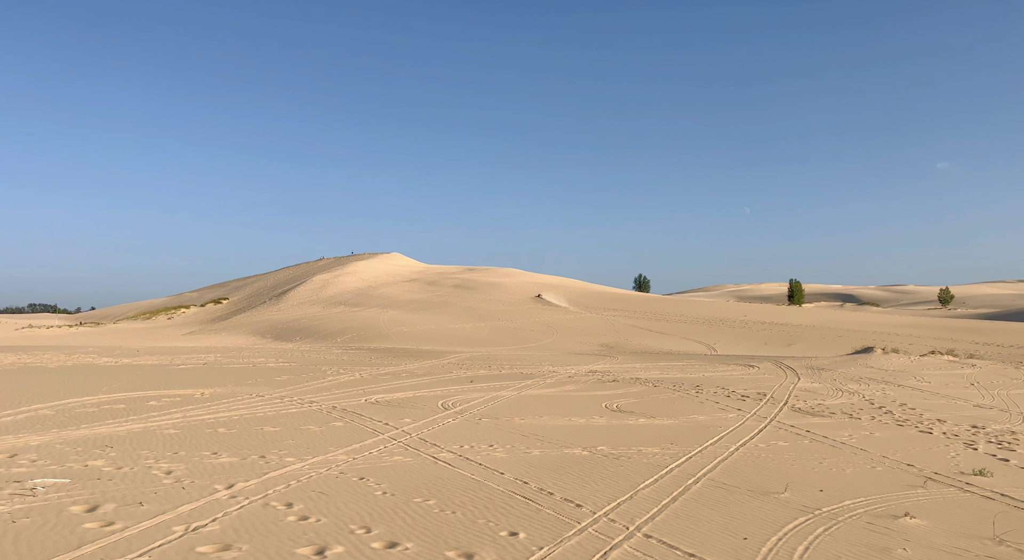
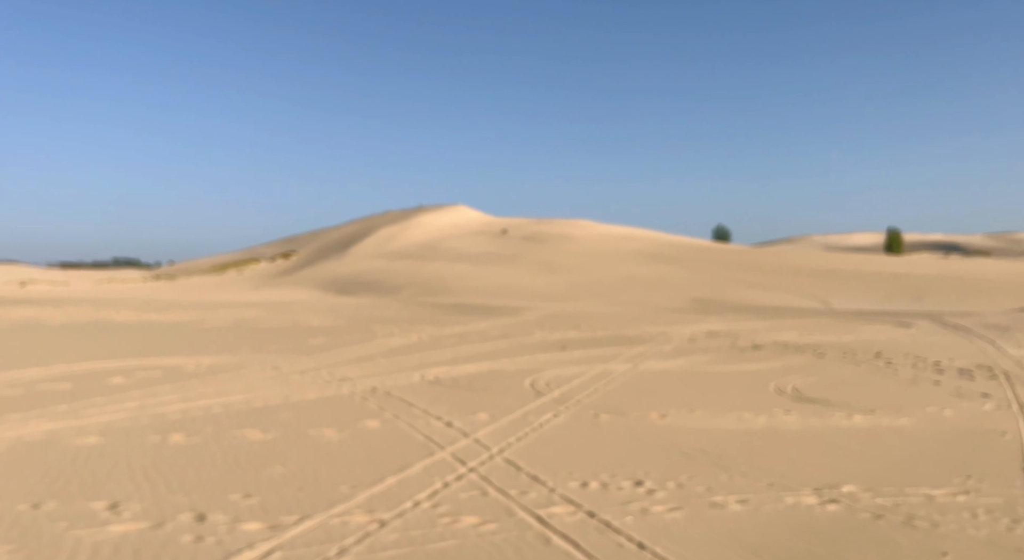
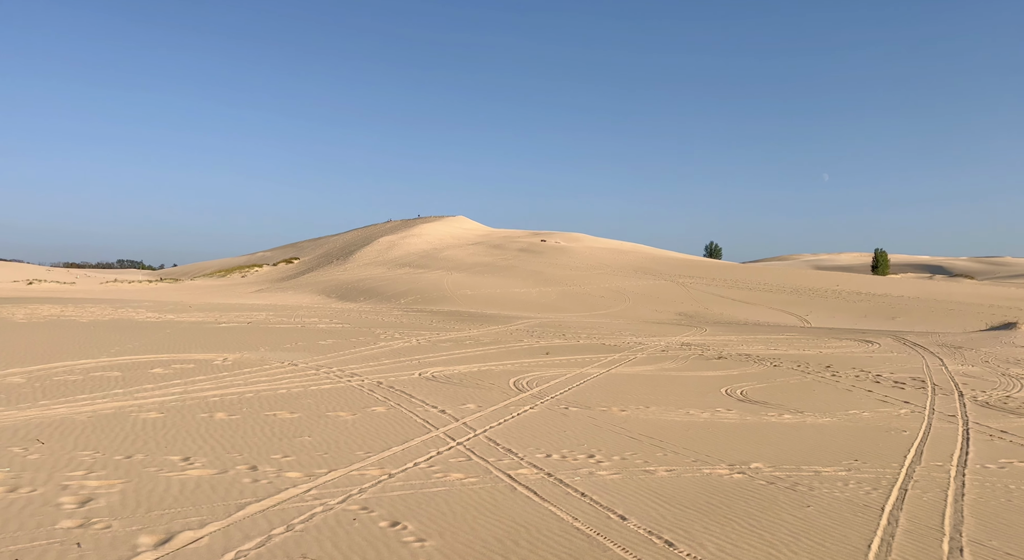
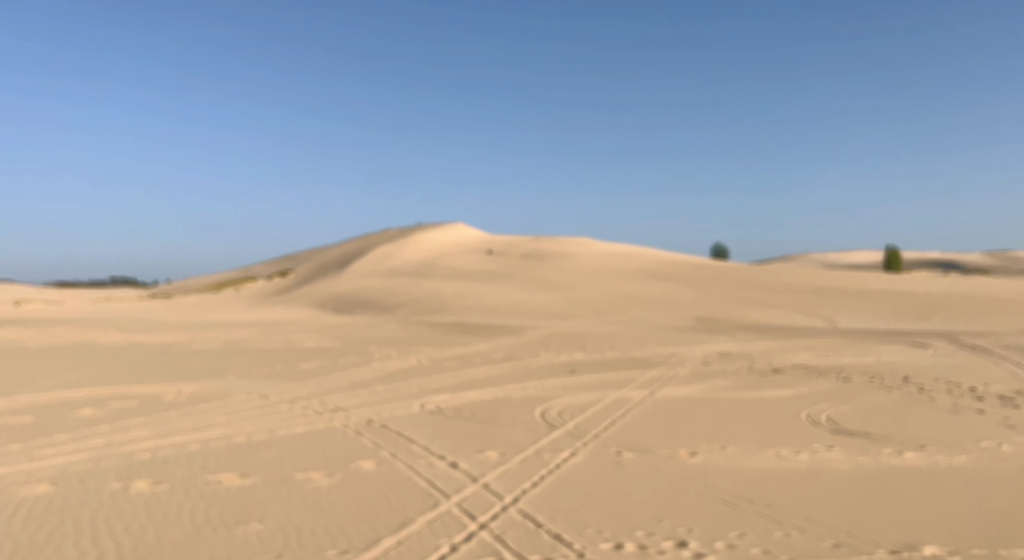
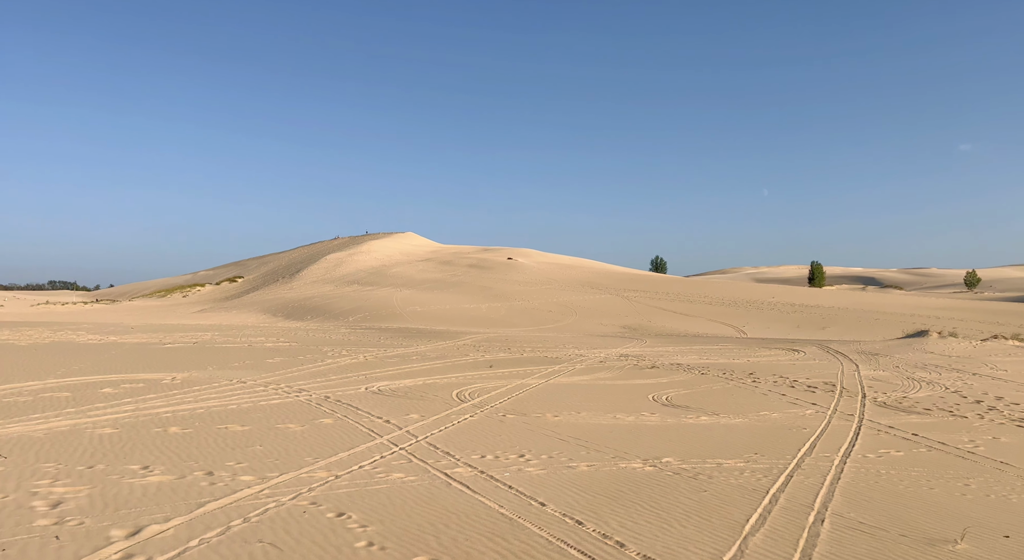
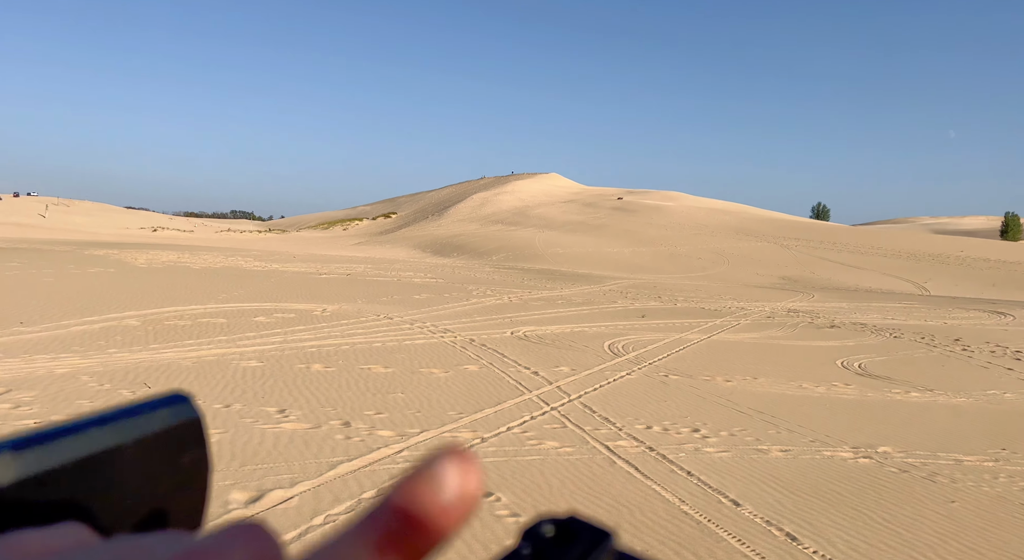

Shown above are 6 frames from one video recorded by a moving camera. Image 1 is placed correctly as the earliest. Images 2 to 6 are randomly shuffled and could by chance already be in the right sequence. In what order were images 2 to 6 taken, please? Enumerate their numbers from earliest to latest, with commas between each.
5, 3, 6, 2, 4
